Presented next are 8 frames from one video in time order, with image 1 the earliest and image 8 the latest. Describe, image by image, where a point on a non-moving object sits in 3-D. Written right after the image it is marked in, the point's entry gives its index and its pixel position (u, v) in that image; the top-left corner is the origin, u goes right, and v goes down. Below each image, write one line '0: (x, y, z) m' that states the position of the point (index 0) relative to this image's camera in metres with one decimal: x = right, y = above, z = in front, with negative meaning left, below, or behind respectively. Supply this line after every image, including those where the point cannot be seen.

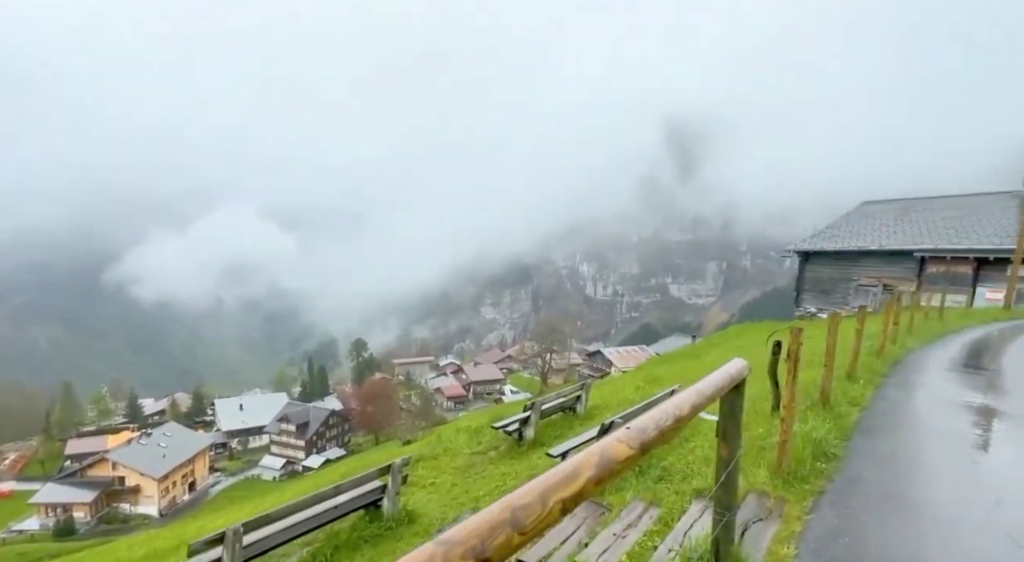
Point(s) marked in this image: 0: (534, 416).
0: (+0.4, -2.8, +12.1) m
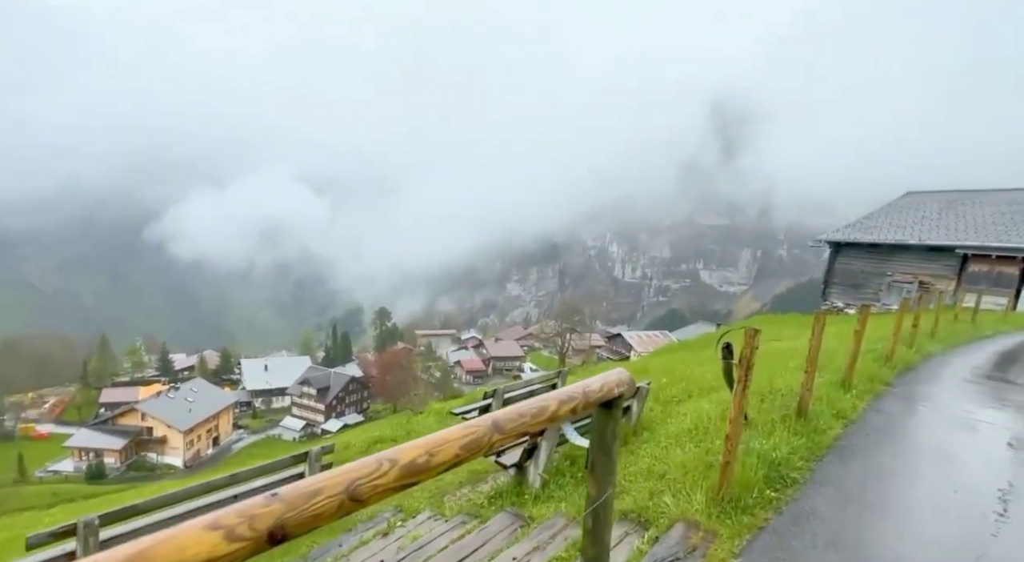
0: (-0.4, -2.4, +11.3) m
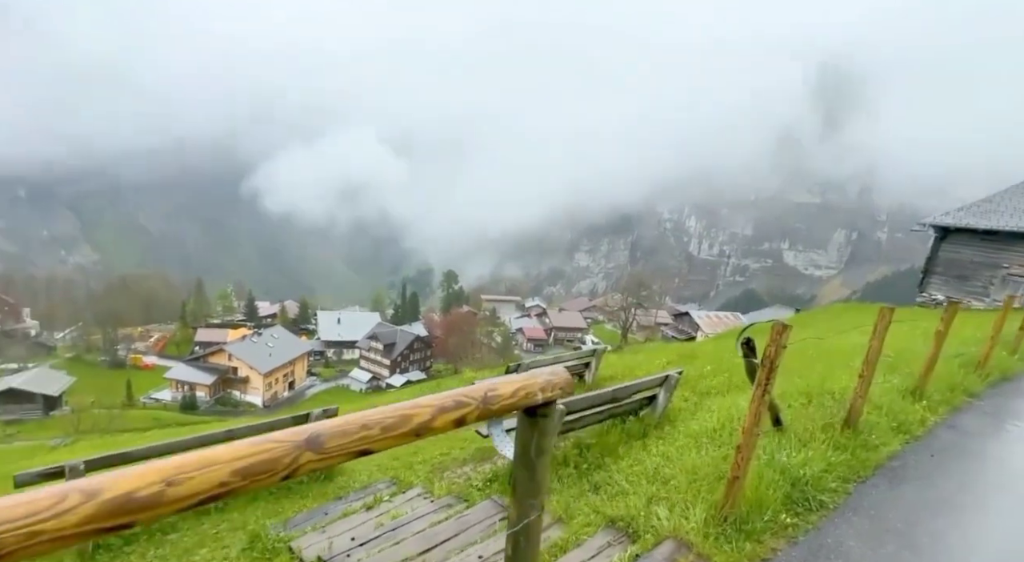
0: (+0.1, -1.8, +10.7) m
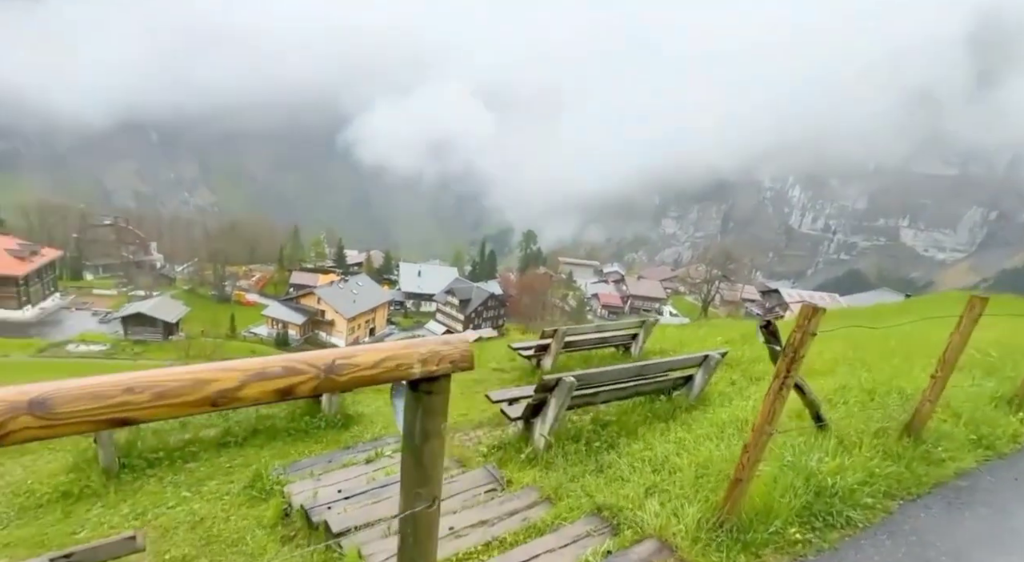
0: (+0.8, -1.1, +10.3) m
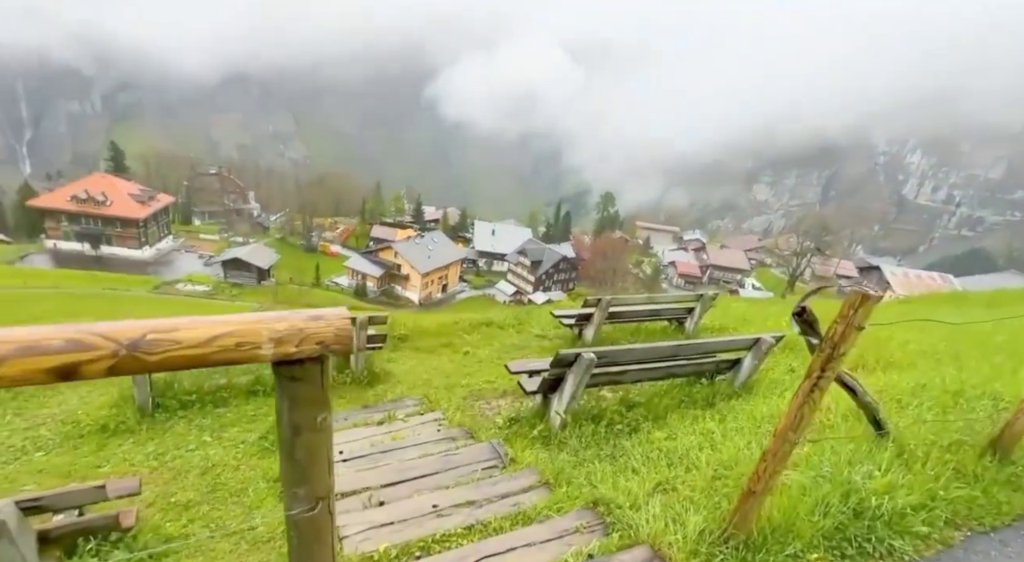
0: (+1.4, -0.6, +9.8) m
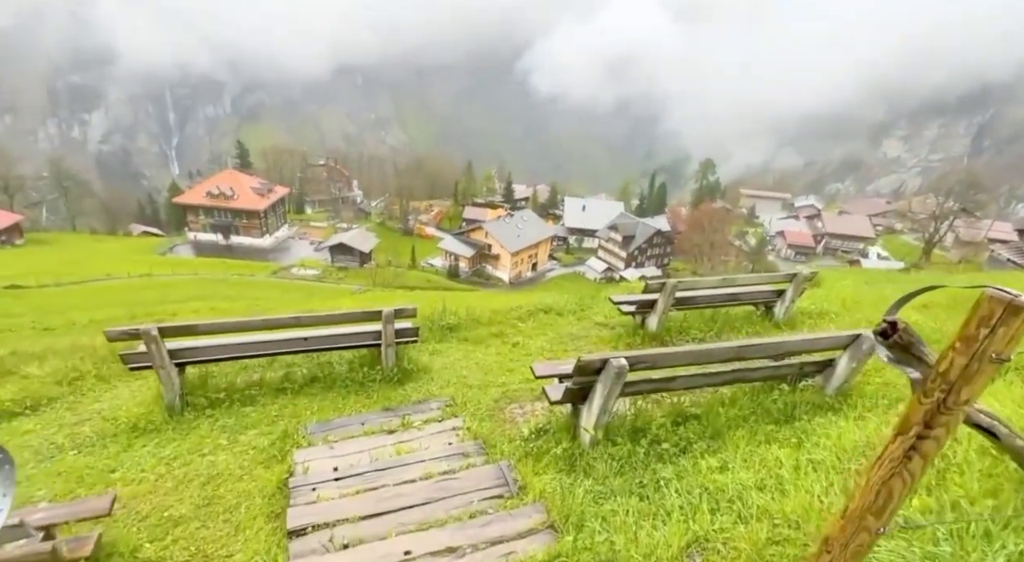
0: (+2.2, -0.3, +8.6) m
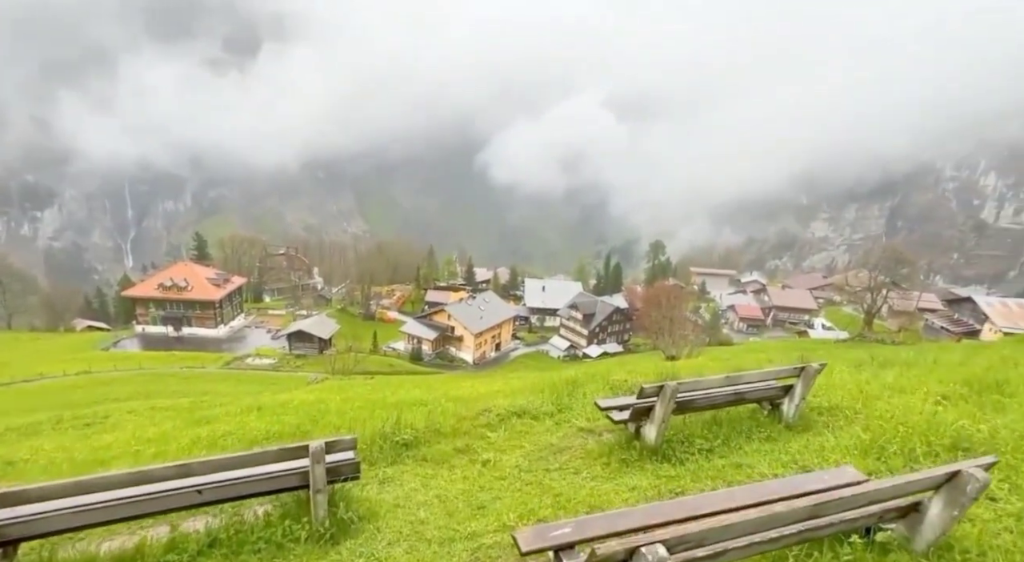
0: (+1.8, -1.5, +7.1) m
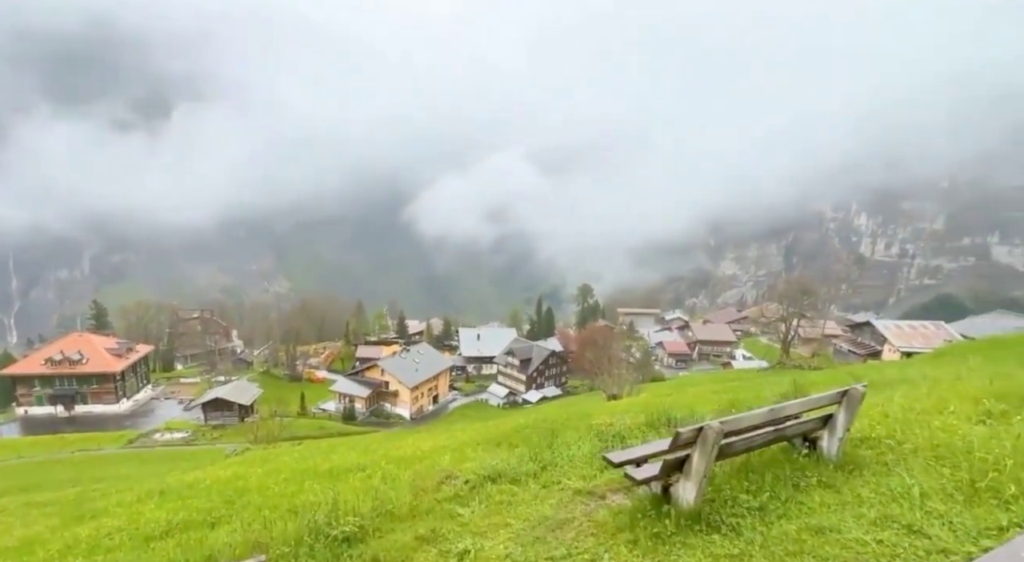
0: (+1.7, -1.6, +5.3) m
